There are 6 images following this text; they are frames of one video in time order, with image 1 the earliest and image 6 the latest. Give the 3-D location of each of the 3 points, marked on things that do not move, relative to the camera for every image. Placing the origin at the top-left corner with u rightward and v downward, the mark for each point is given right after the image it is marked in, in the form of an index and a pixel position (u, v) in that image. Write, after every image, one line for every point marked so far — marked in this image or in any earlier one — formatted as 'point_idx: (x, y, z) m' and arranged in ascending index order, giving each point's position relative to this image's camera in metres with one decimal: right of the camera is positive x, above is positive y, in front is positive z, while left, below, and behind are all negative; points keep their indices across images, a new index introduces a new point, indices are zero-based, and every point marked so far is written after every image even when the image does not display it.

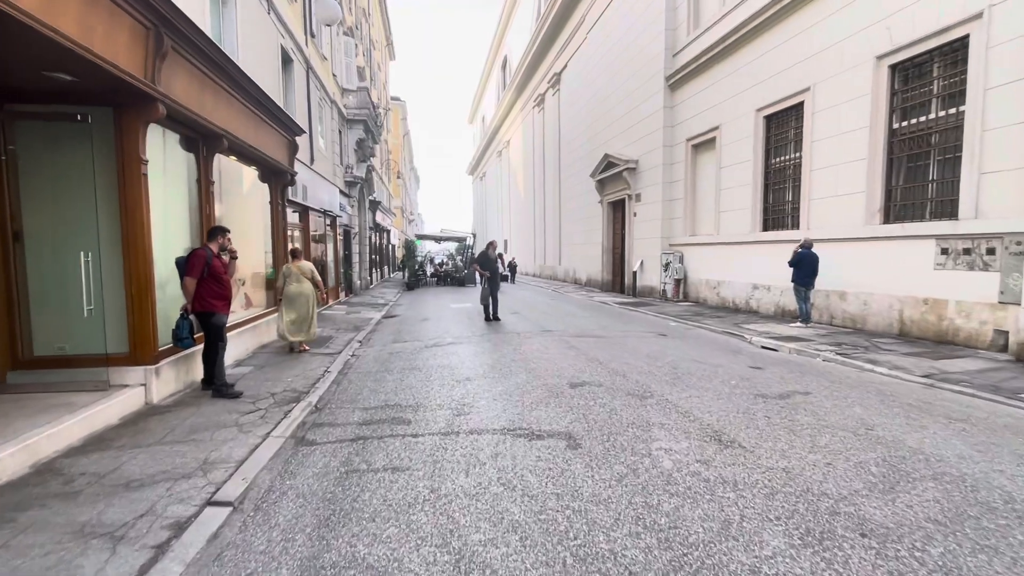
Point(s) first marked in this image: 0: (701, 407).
0: (+1.9, -1.2, +4.9) m
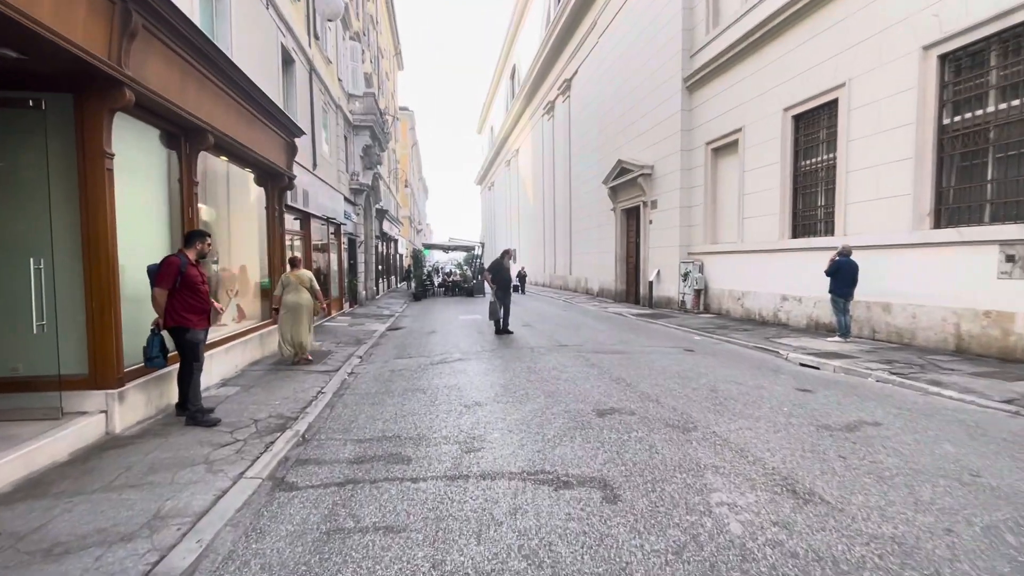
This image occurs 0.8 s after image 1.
0: (+2.1, -1.3, +4.1) m
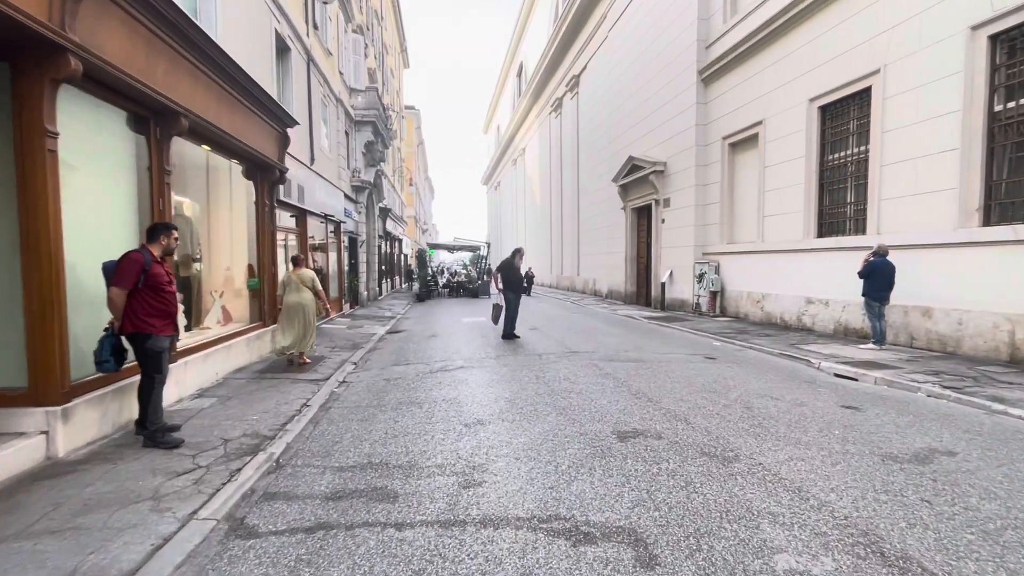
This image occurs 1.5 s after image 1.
0: (+2.2, -1.4, +3.4) m
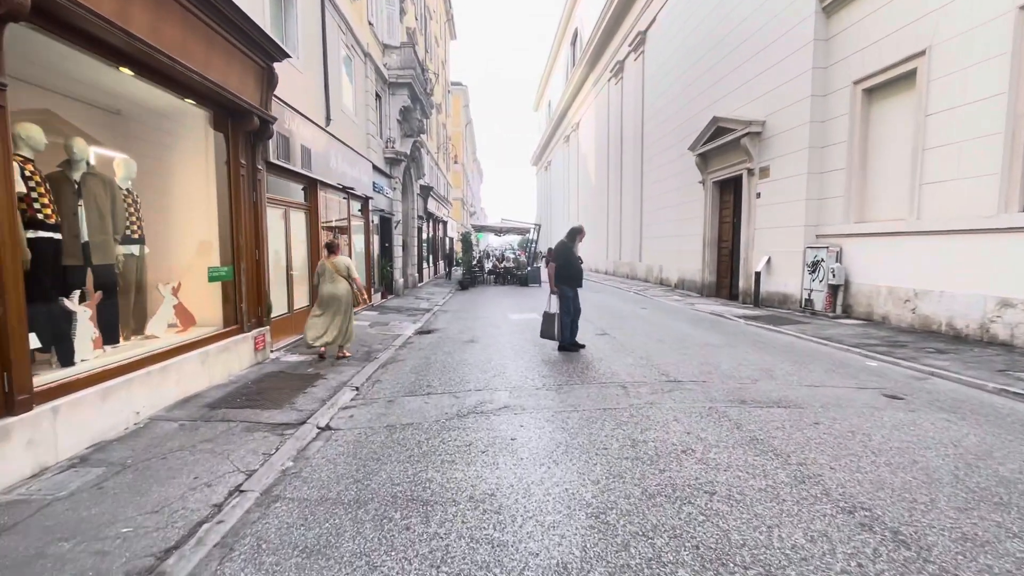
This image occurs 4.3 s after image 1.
0: (+2.5, -1.5, +0.5) m
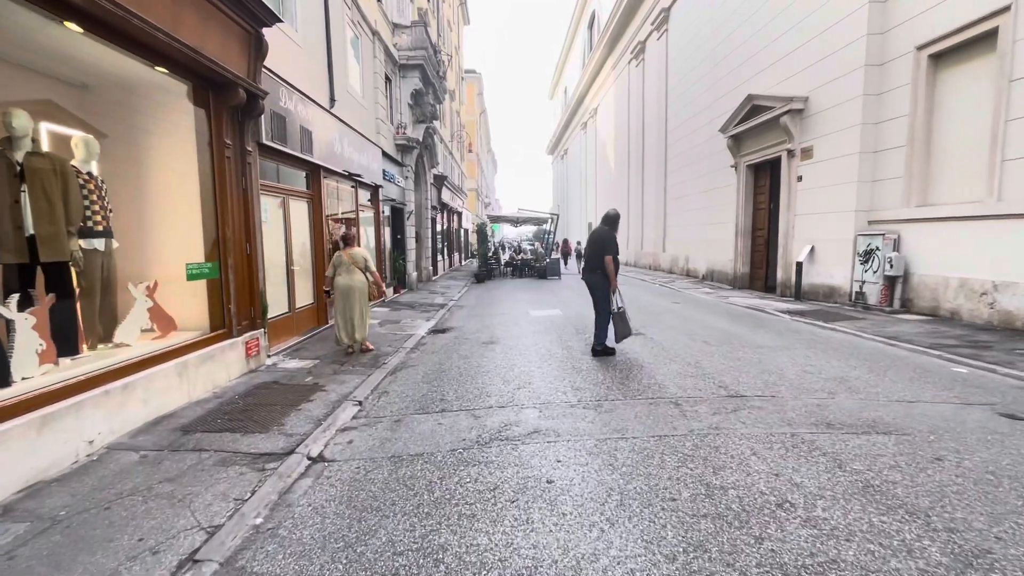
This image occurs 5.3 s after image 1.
0: (+2.6, -1.5, -0.5) m
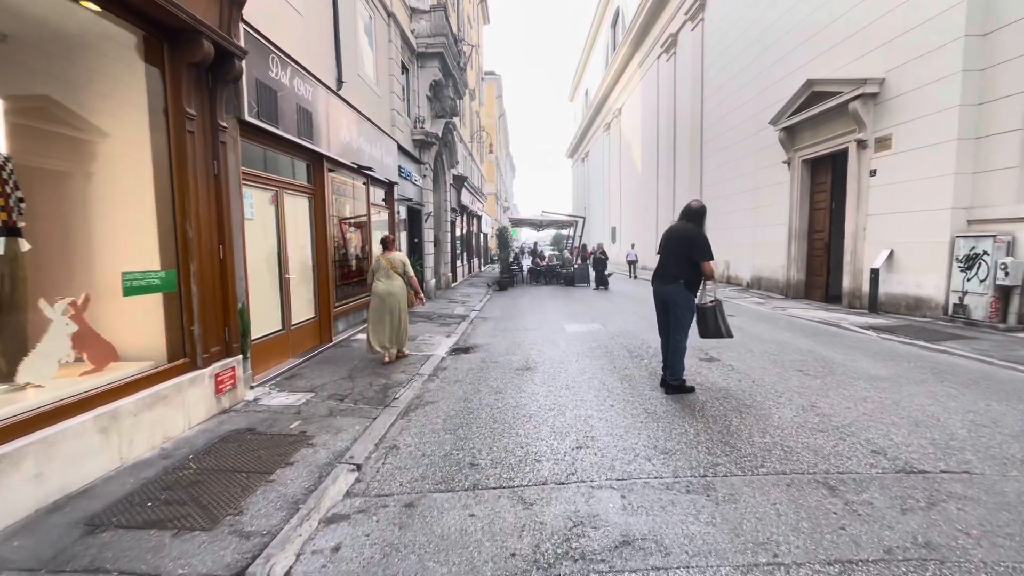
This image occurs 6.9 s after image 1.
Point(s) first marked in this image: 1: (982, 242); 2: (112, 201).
0: (+2.8, -1.6, -2.1) m
1: (+8.6, +0.9, +8.8) m
2: (-3.4, +0.8, +4.1) m
